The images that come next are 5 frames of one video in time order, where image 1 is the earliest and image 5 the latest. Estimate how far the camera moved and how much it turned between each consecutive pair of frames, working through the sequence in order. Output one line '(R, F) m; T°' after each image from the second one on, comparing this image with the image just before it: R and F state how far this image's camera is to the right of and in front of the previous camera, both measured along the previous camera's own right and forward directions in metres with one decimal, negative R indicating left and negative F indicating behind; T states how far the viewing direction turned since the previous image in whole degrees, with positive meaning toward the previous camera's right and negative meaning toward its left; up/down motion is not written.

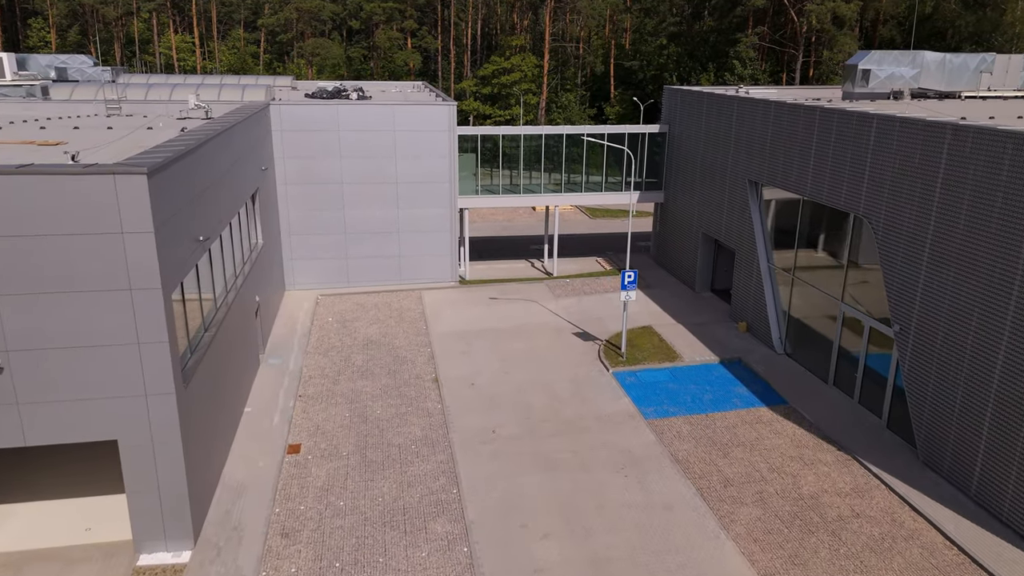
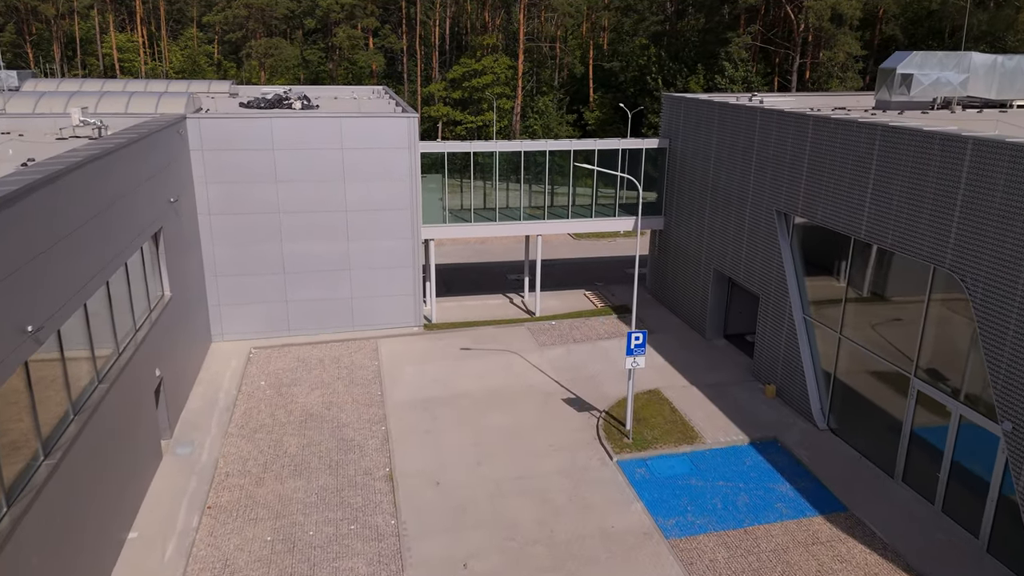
(0.0, +4.1) m; +2°
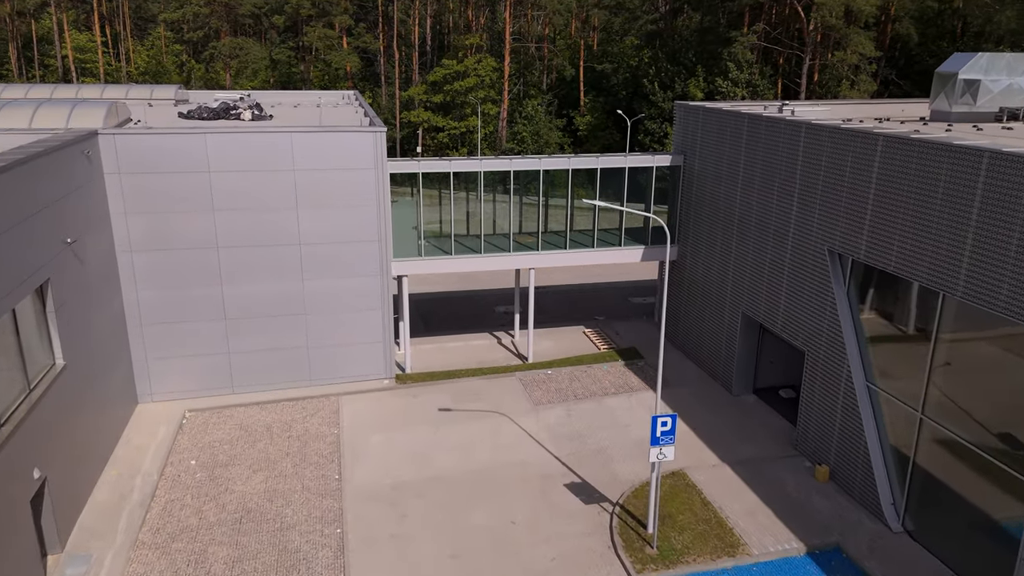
(-0.1, +3.4) m; +1°
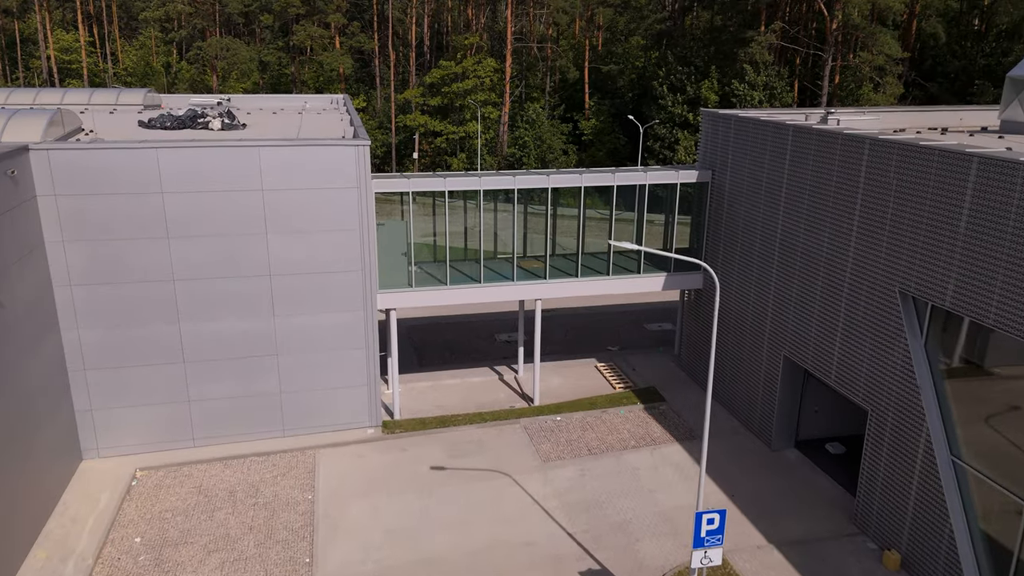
(-0.1, +2.3) m; 0°
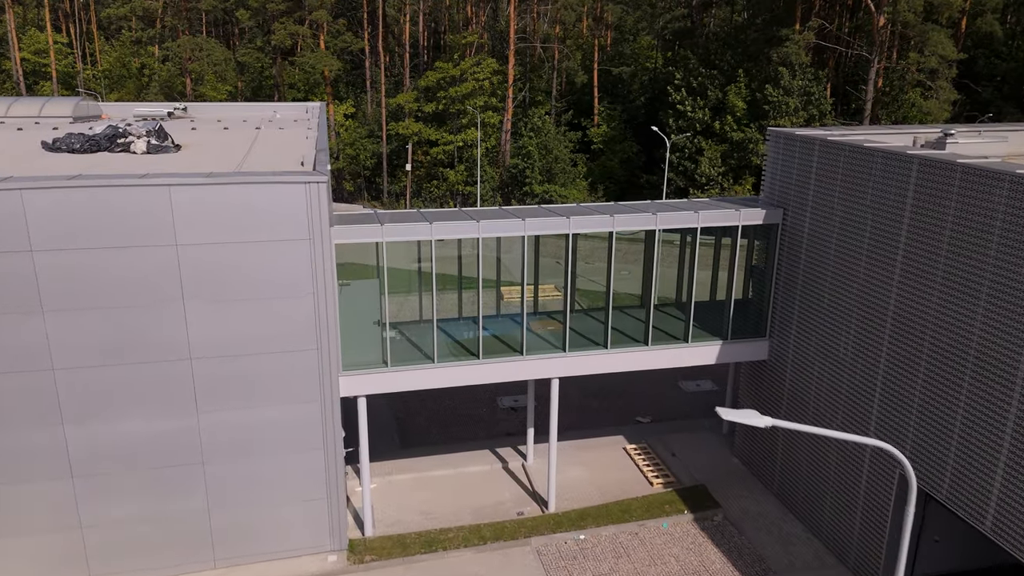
(-0.1, +4.0) m; 0°
